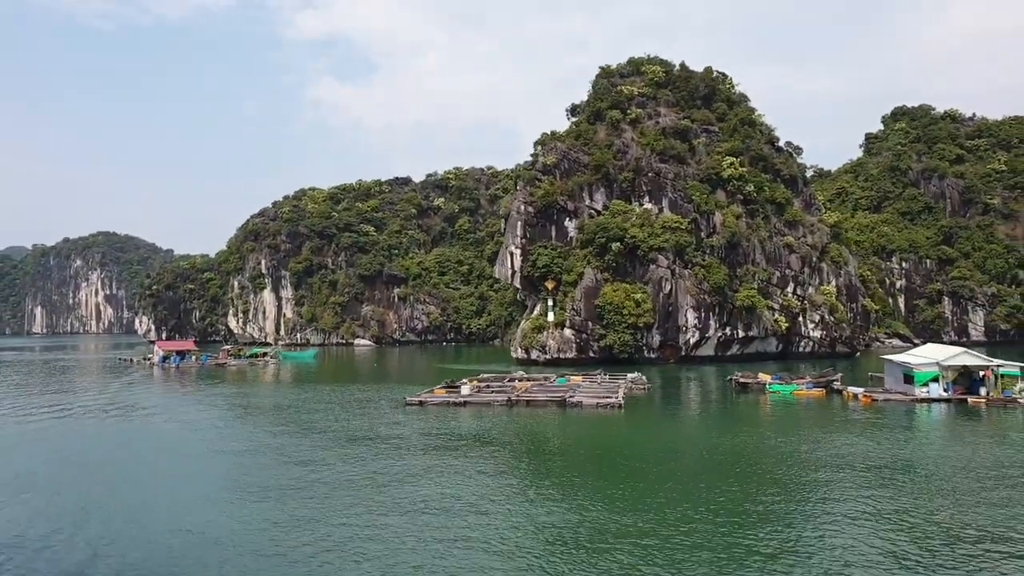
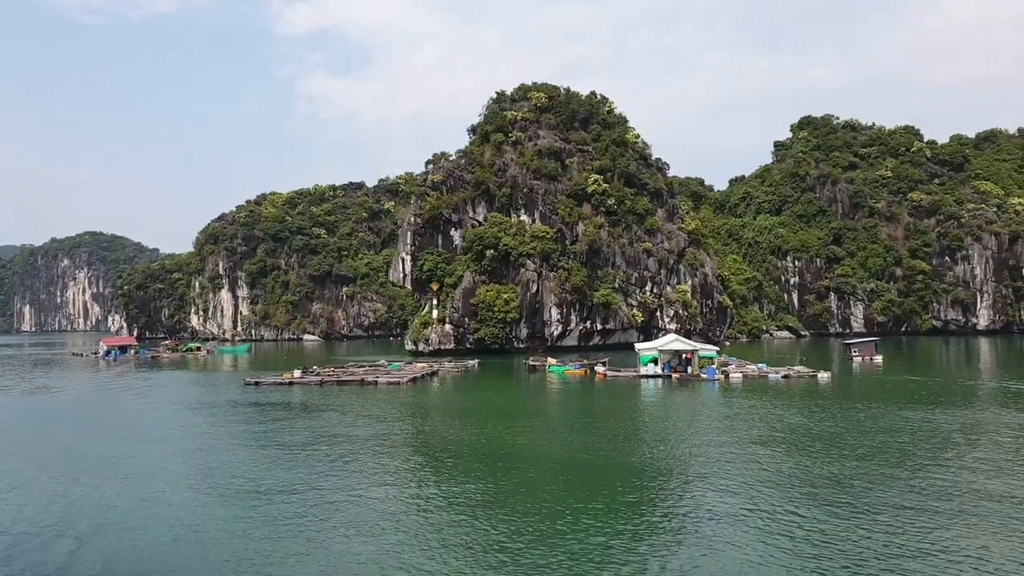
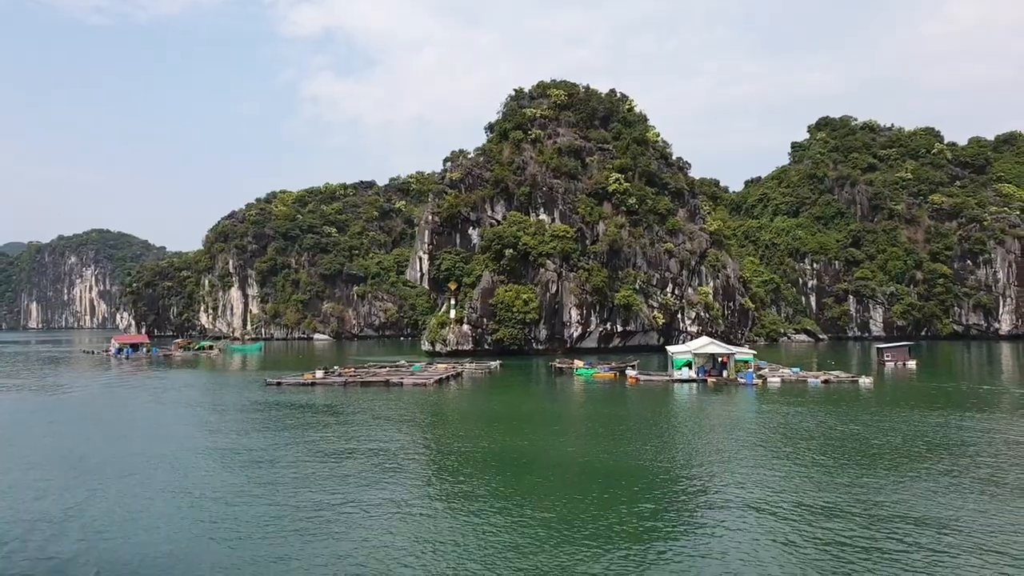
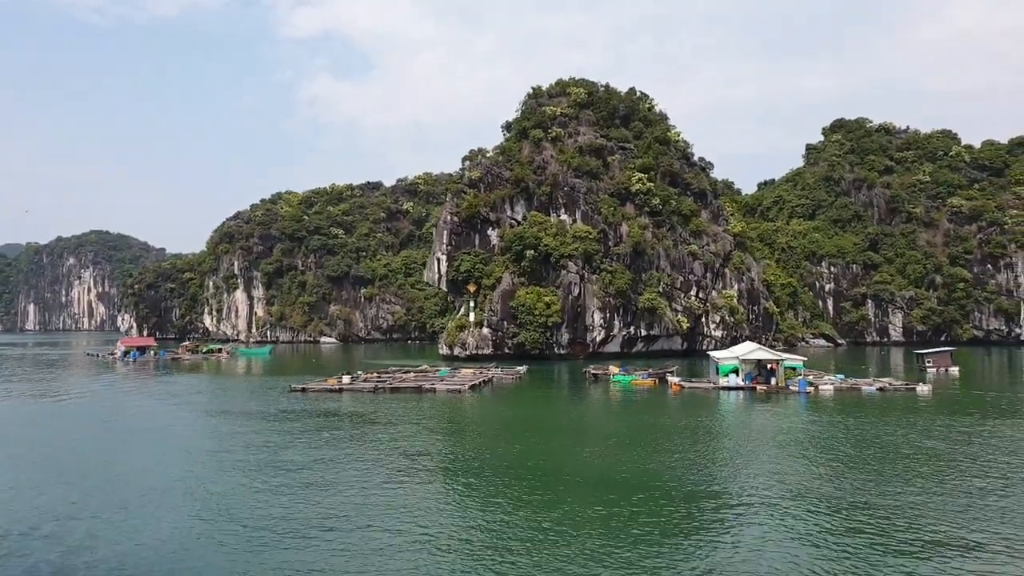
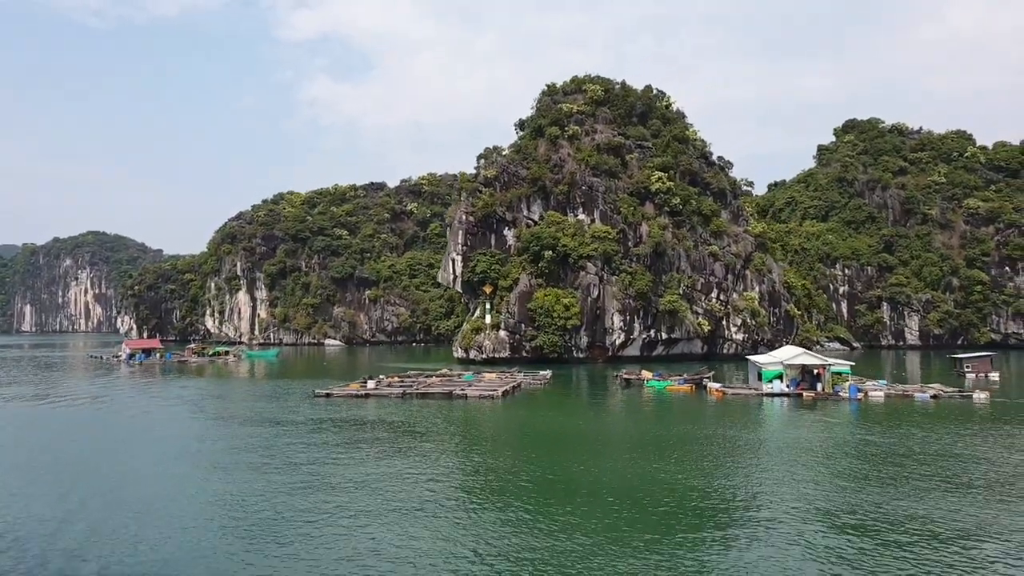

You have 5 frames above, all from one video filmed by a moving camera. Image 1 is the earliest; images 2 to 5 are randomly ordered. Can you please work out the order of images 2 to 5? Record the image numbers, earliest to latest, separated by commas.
5, 4, 3, 2
